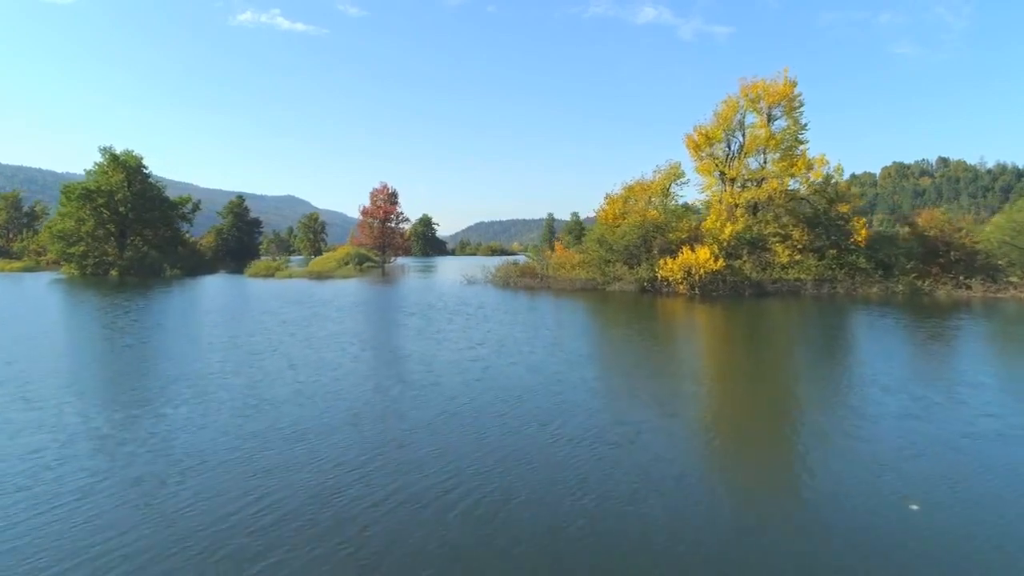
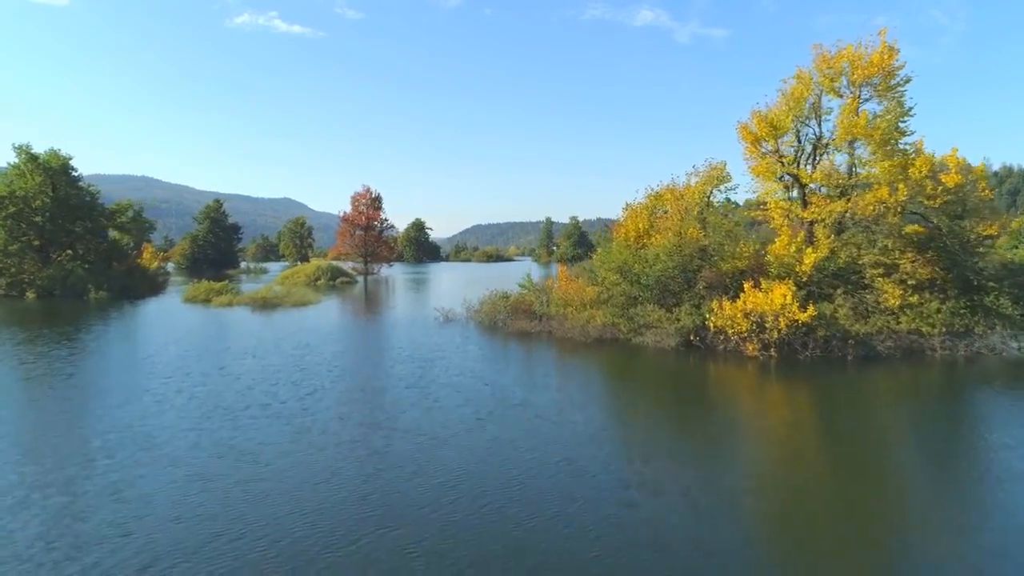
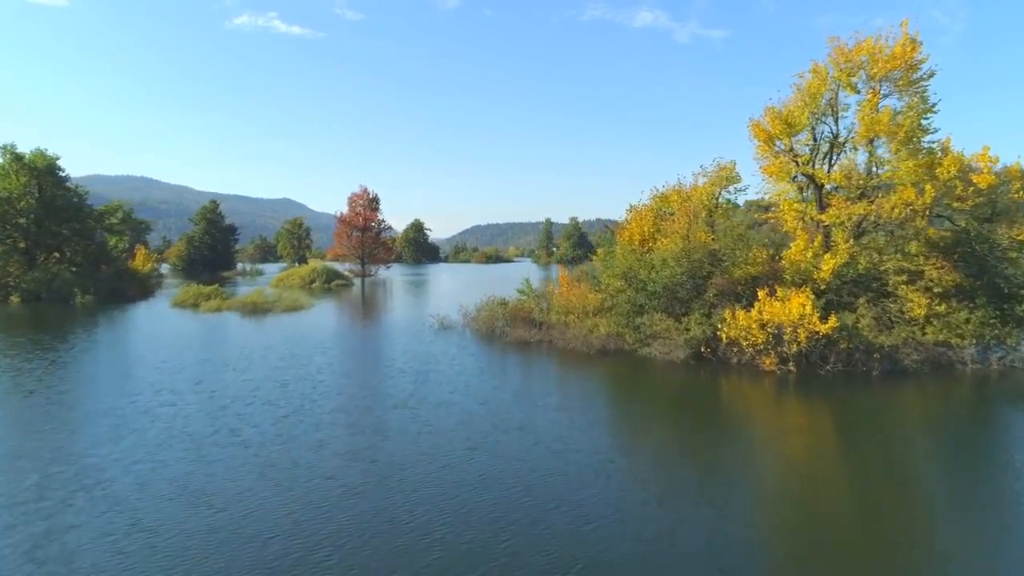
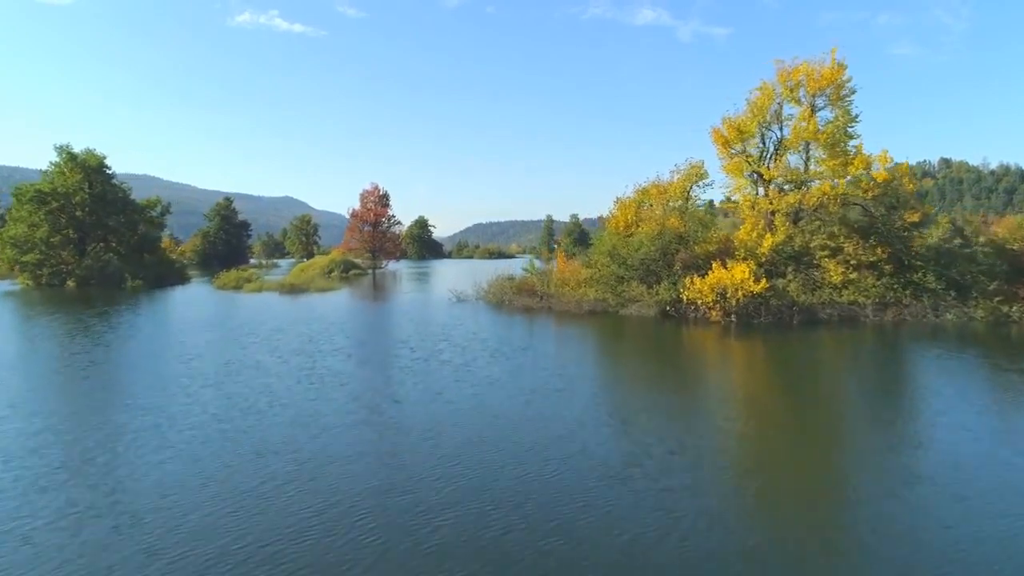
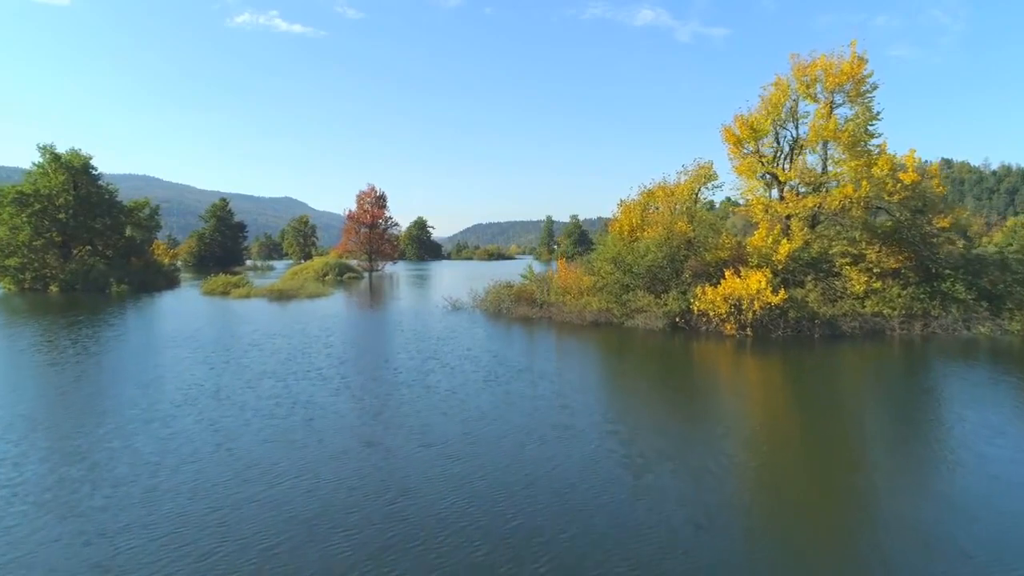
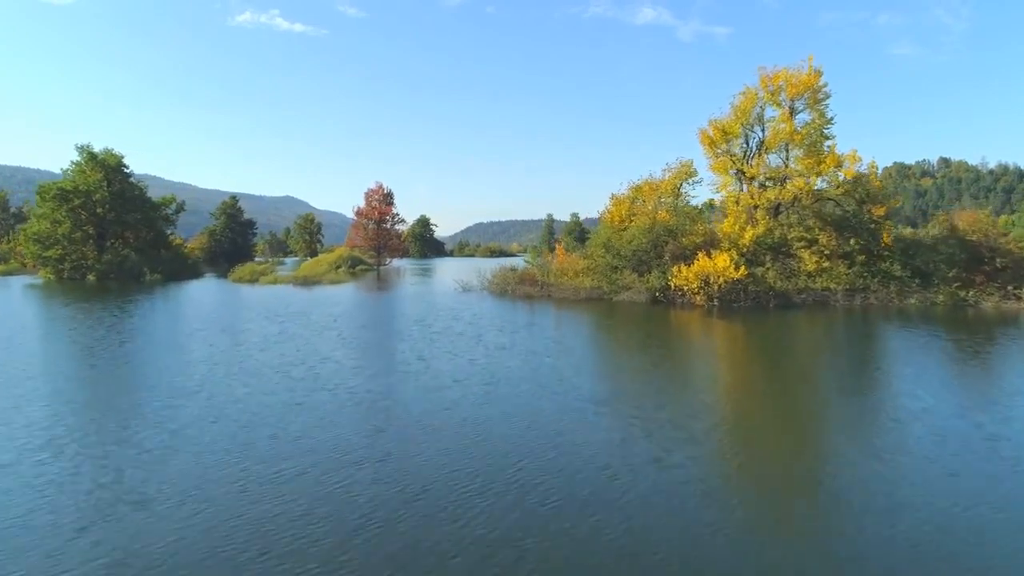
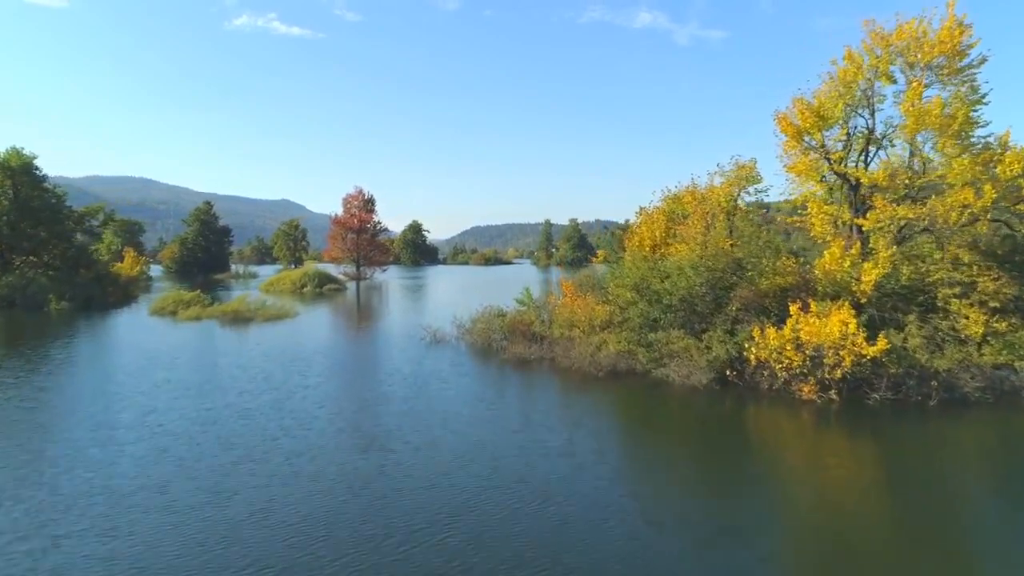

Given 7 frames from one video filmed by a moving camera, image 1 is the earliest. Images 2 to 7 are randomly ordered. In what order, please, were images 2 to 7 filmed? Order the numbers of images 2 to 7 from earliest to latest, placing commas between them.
6, 4, 5, 2, 3, 7
